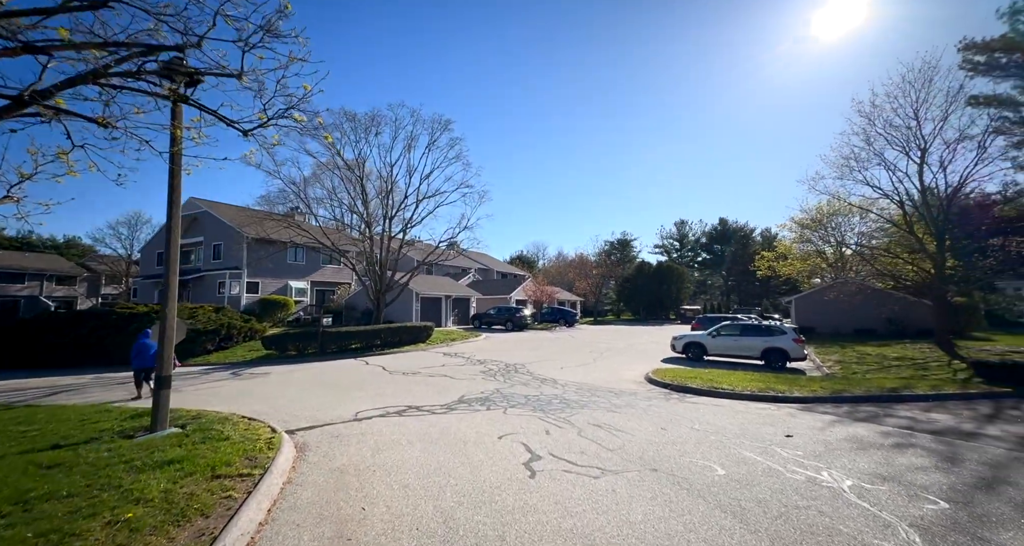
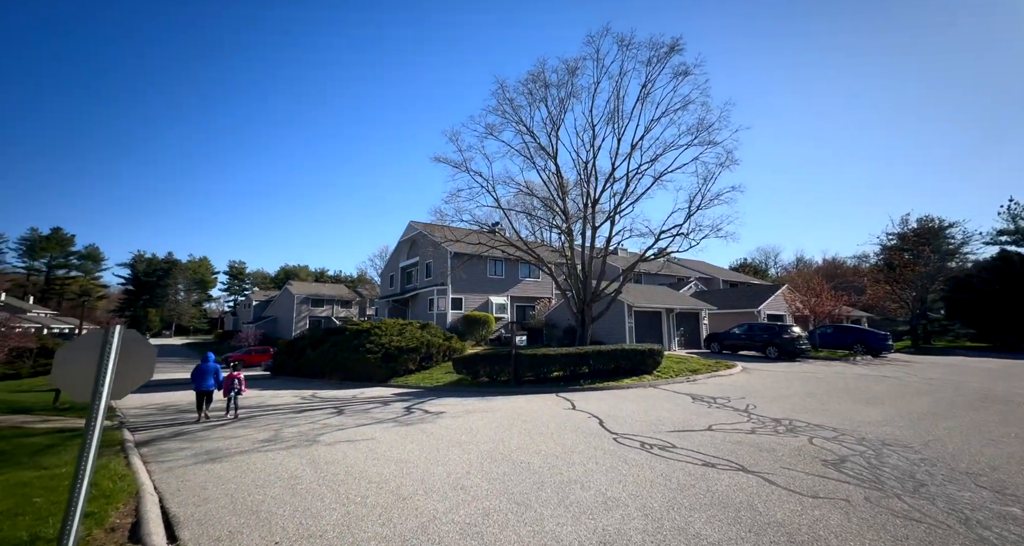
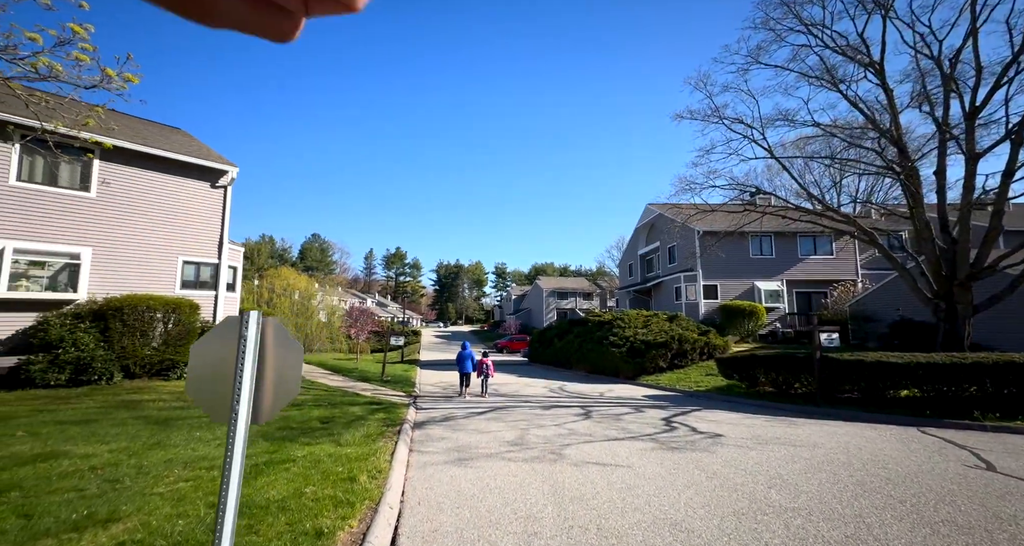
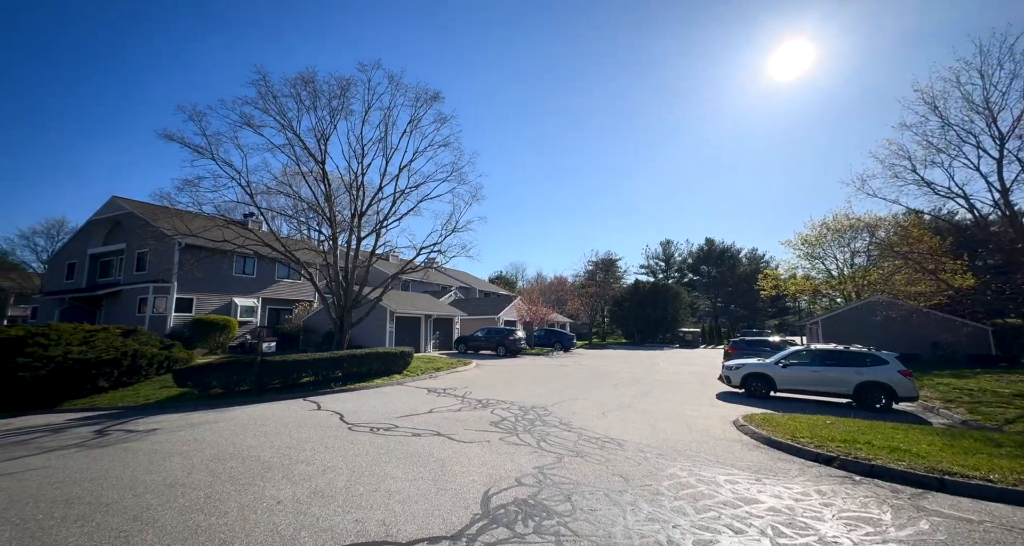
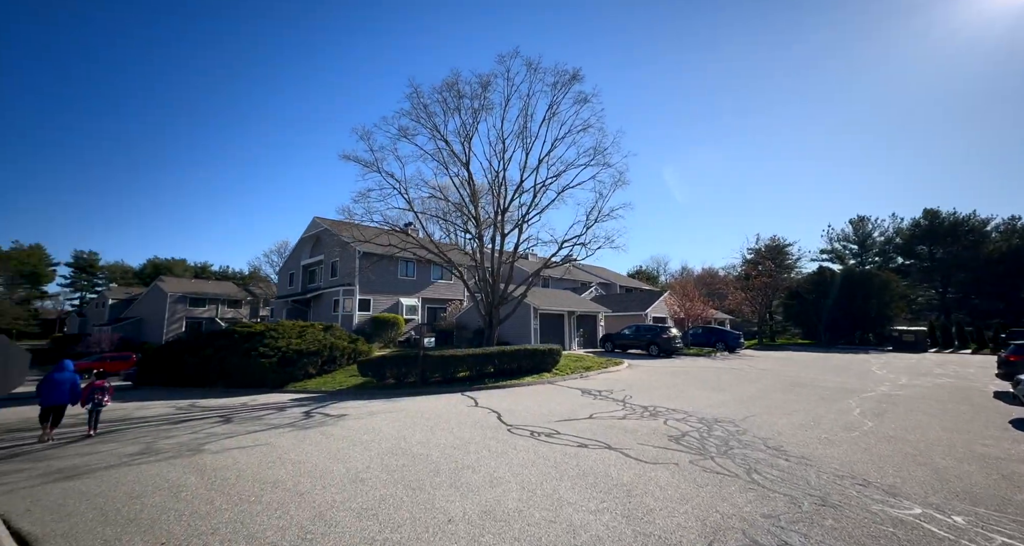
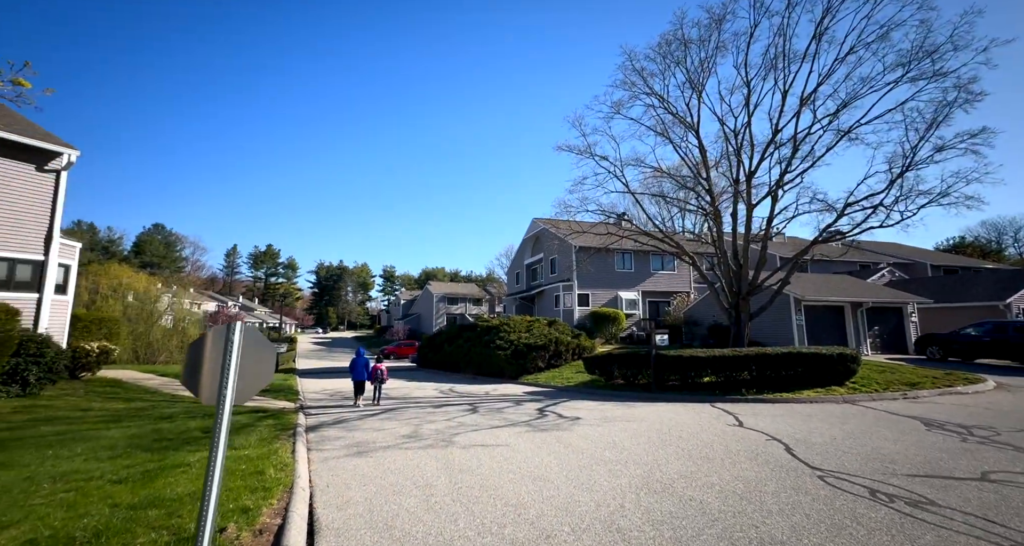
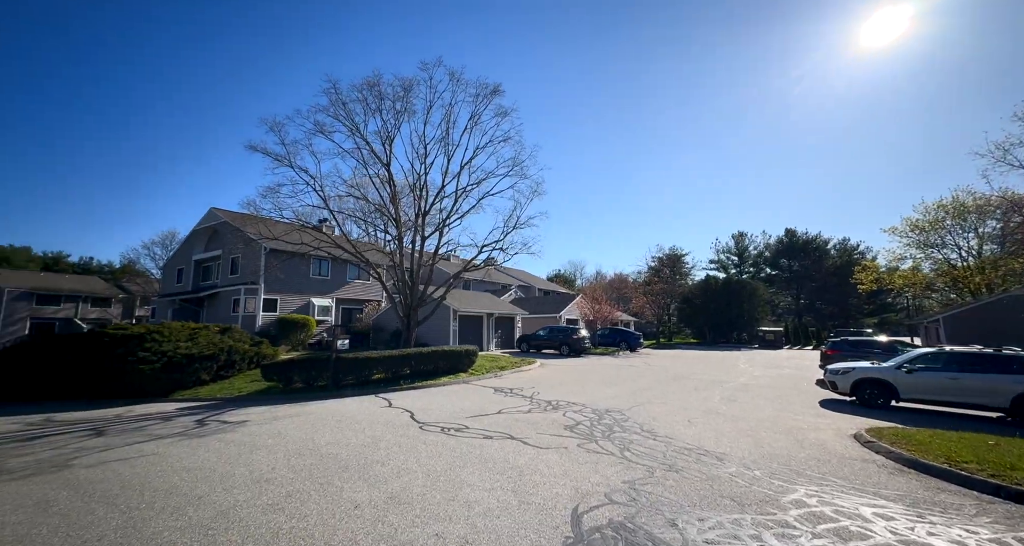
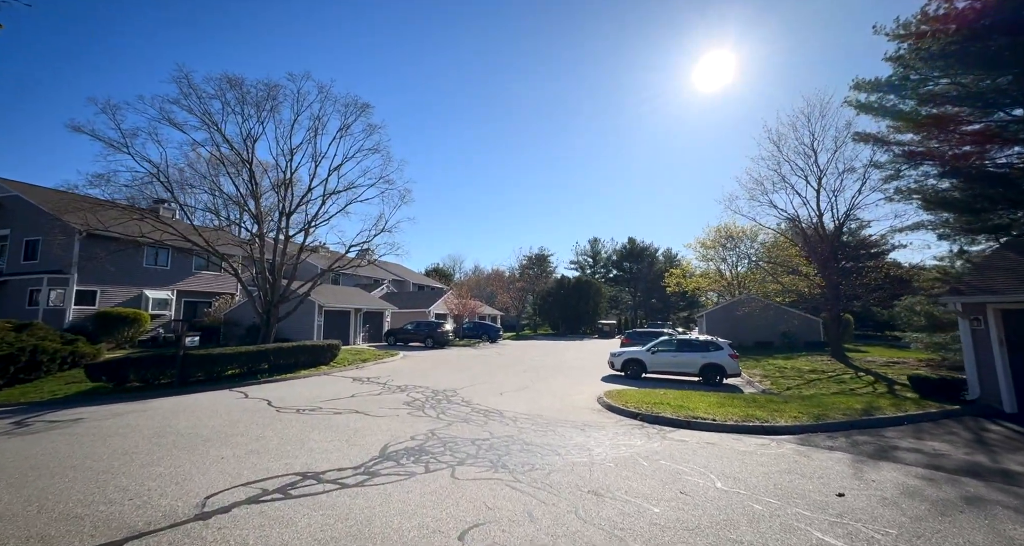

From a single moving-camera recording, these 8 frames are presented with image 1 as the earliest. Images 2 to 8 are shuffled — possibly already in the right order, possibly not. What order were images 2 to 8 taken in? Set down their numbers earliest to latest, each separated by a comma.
8, 4, 7, 5, 2, 6, 3
